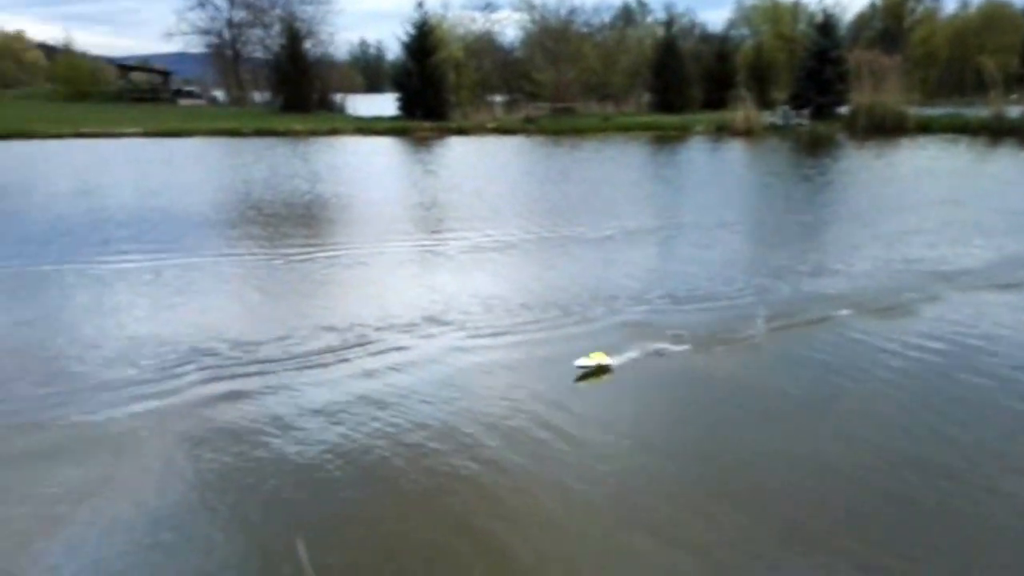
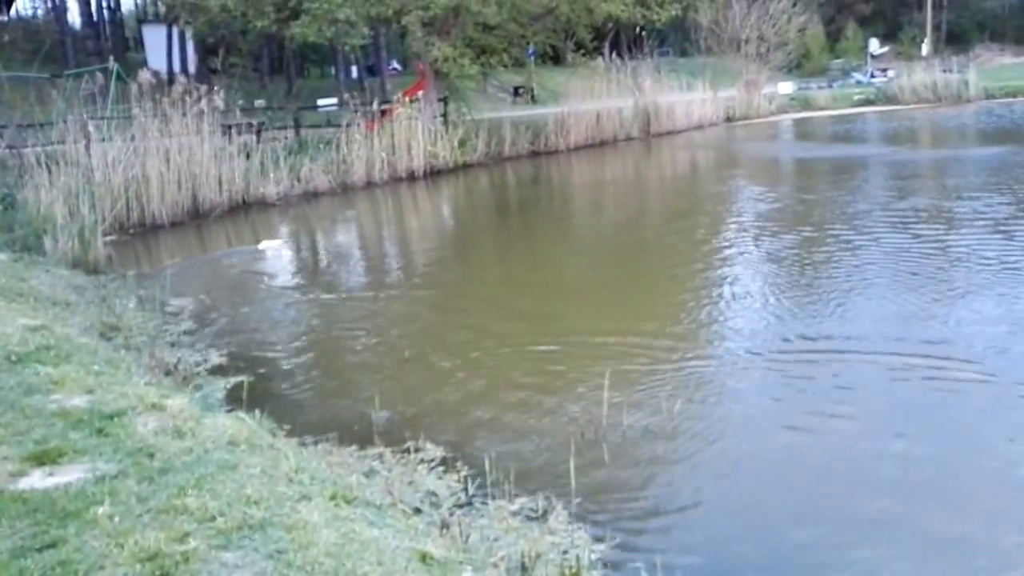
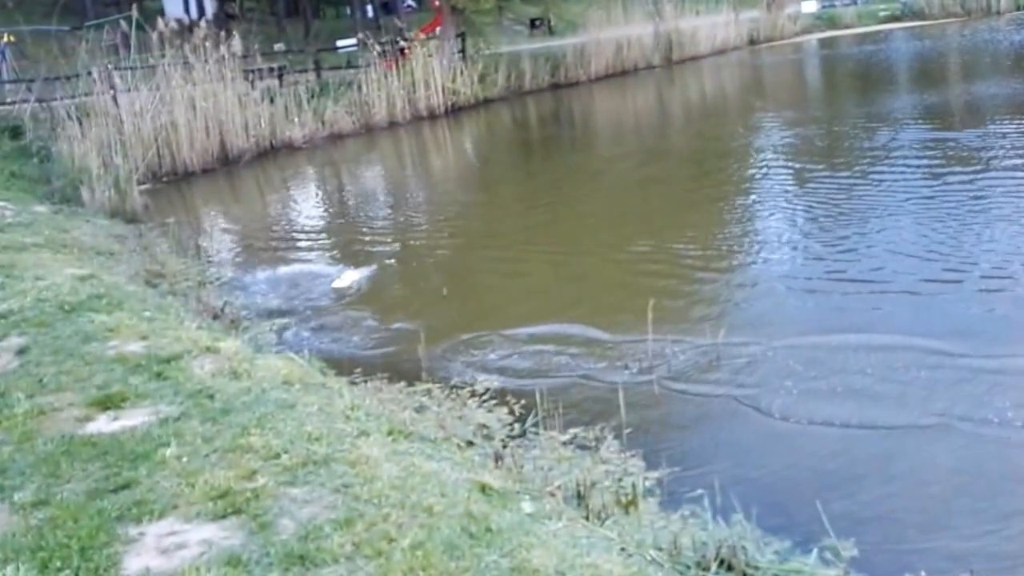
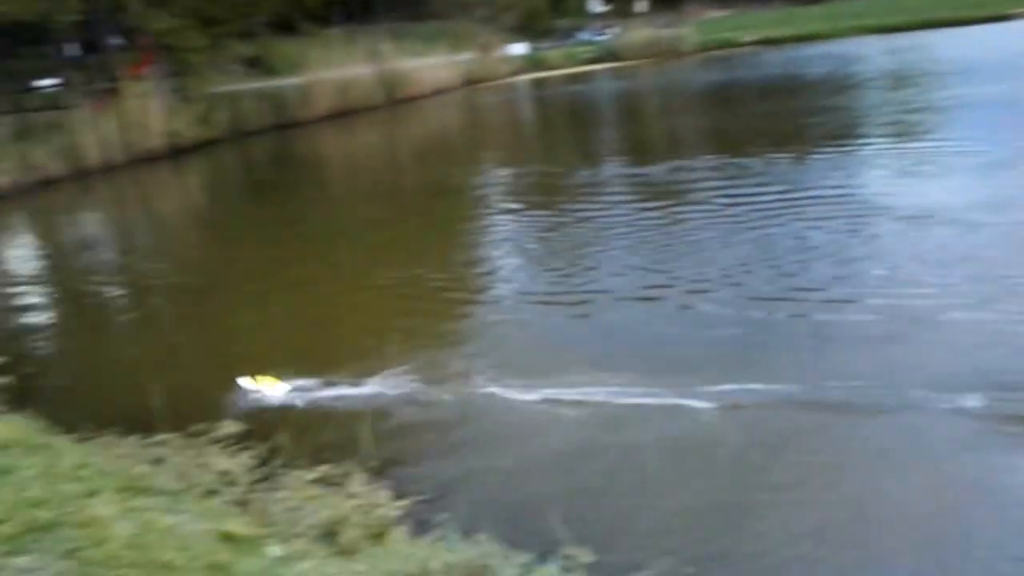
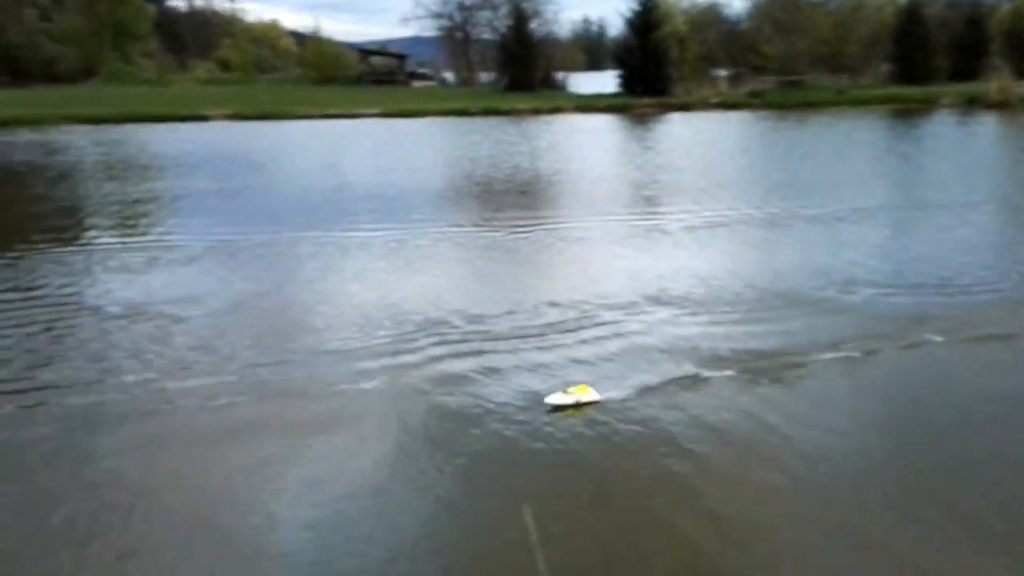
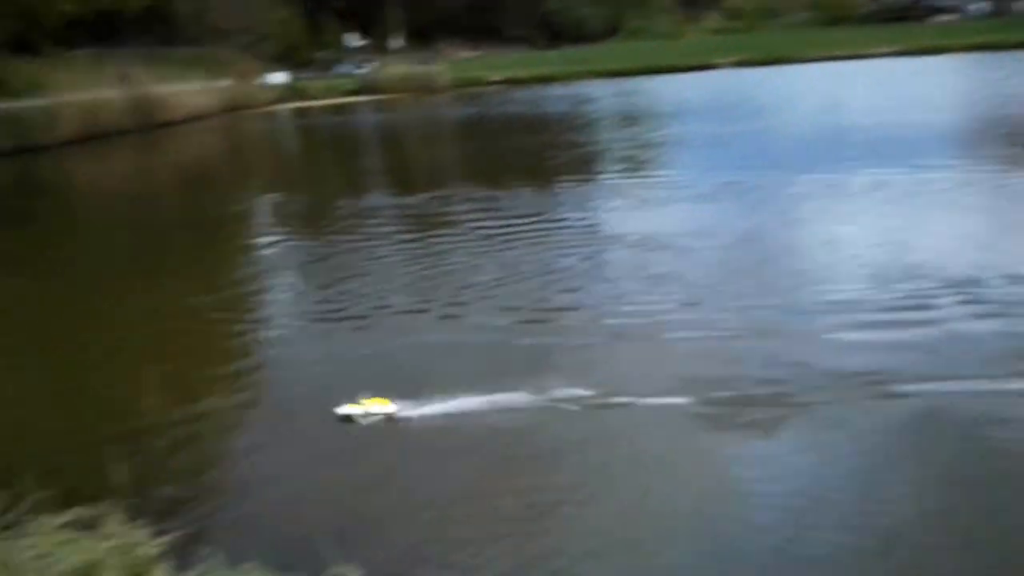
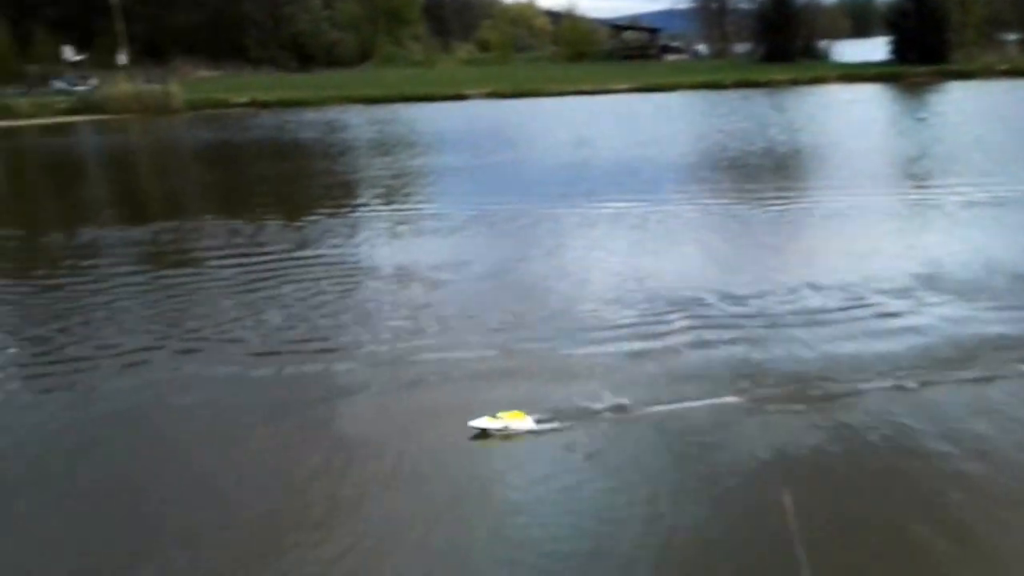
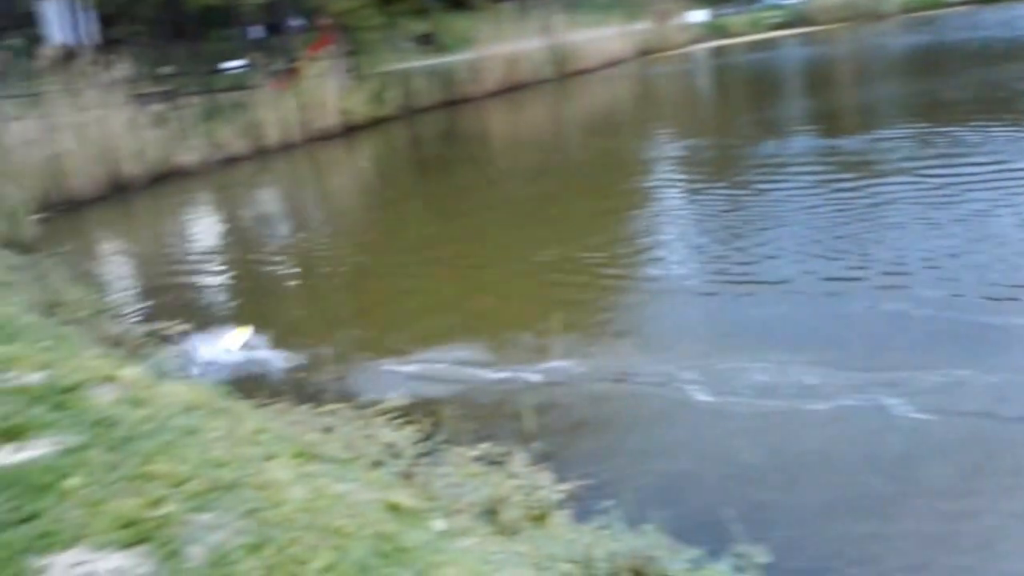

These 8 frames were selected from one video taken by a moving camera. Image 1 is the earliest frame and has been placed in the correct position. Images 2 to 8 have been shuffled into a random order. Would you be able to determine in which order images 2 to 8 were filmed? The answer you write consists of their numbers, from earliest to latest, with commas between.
5, 7, 6, 4, 8, 3, 2
